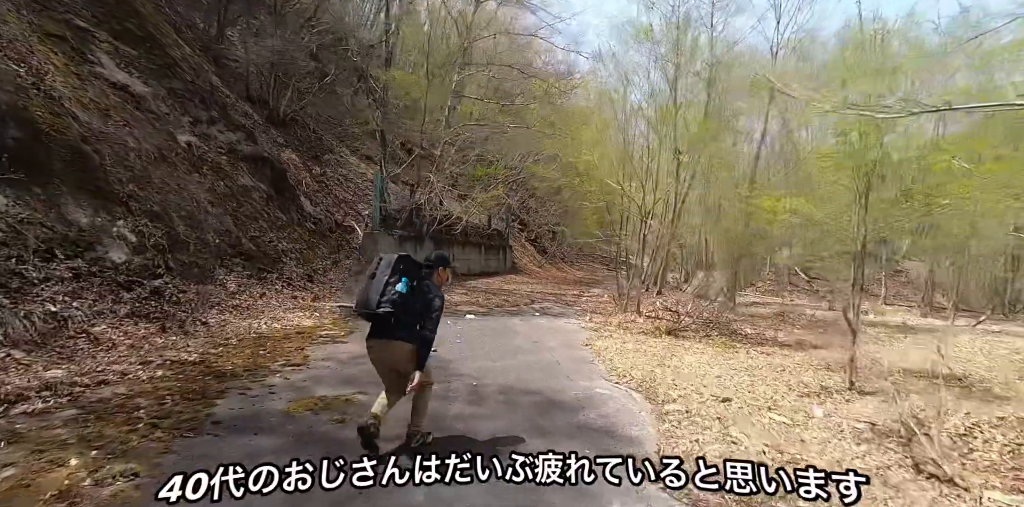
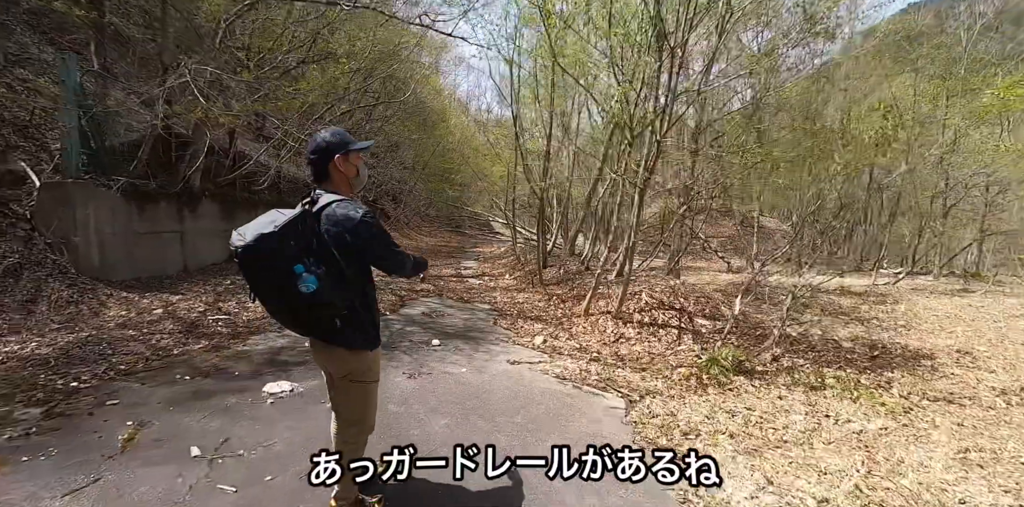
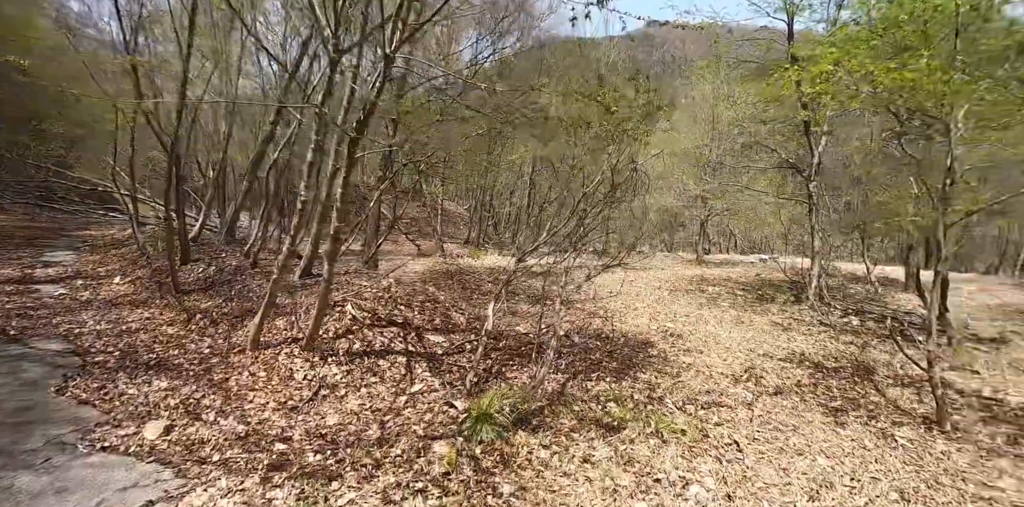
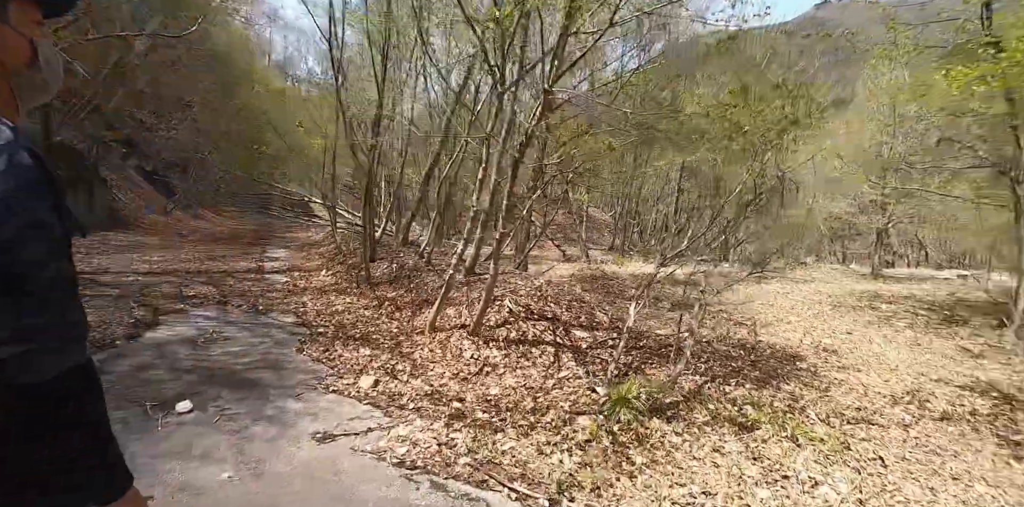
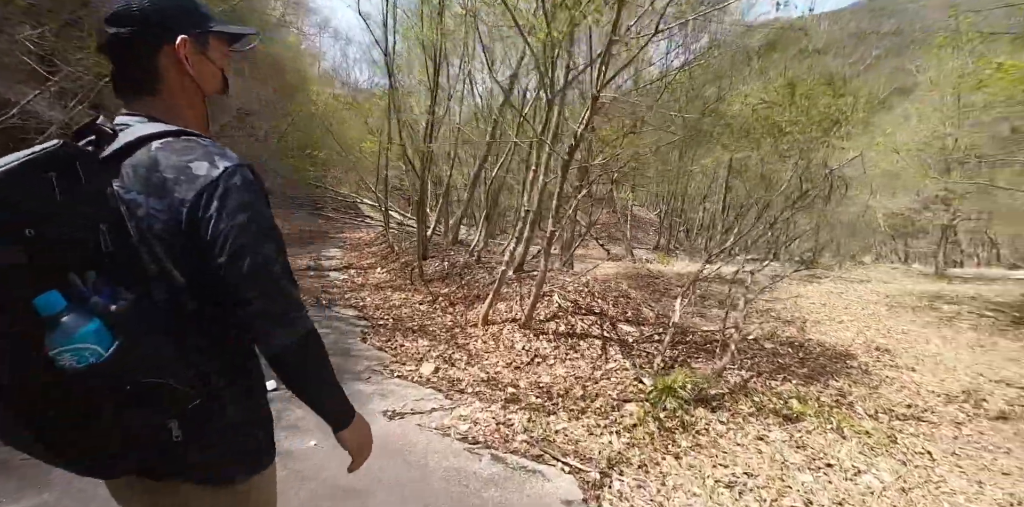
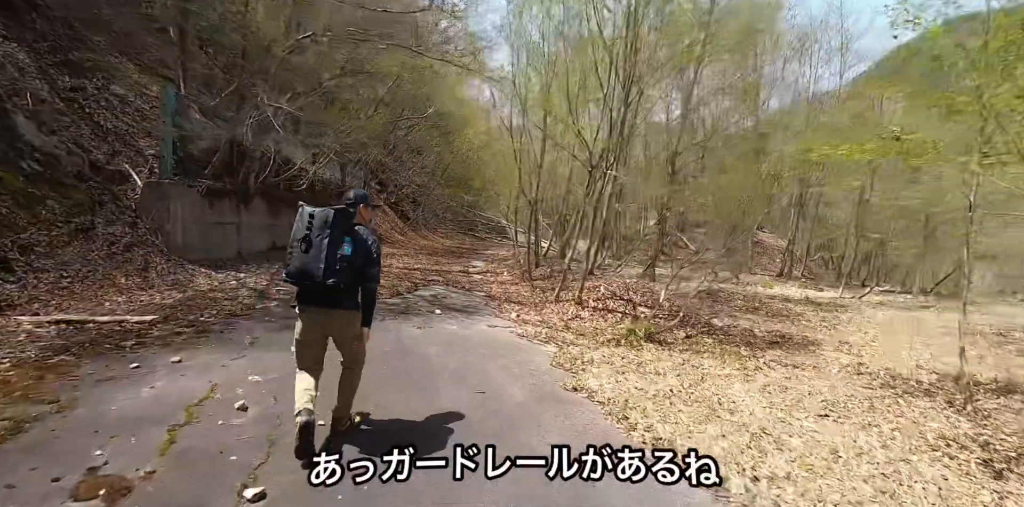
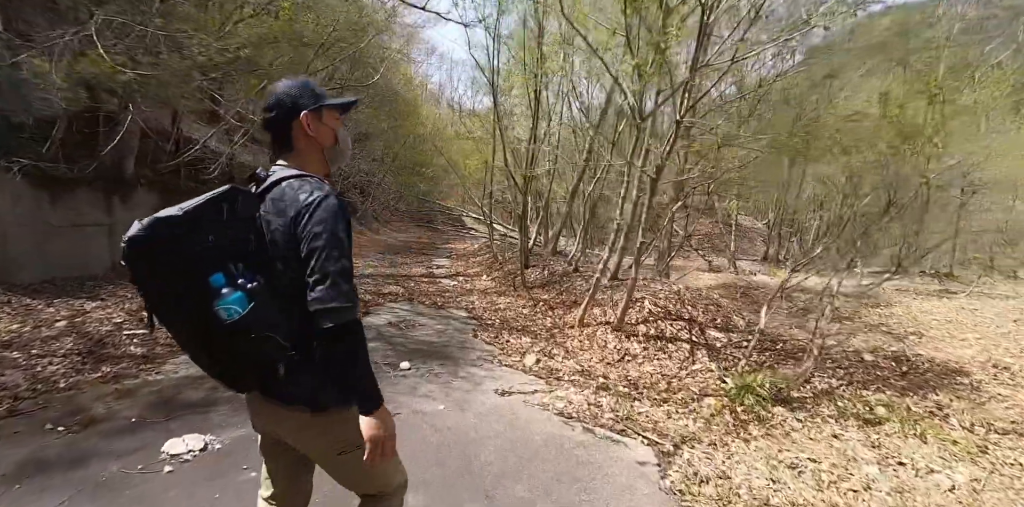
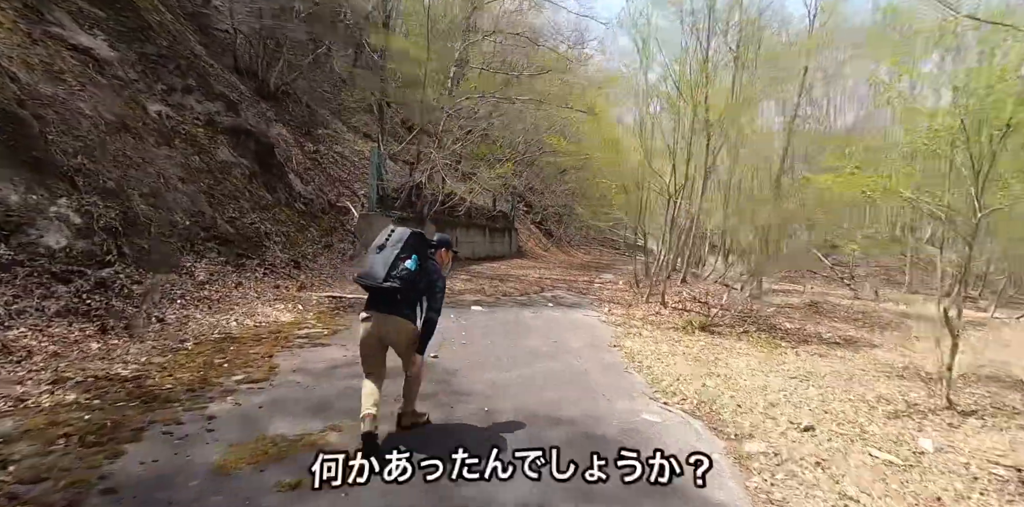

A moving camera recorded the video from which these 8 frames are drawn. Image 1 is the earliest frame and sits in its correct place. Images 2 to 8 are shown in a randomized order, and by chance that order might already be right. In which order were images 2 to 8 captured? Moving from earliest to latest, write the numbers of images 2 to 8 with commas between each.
8, 6, 2, 7, 5, 4, 3
